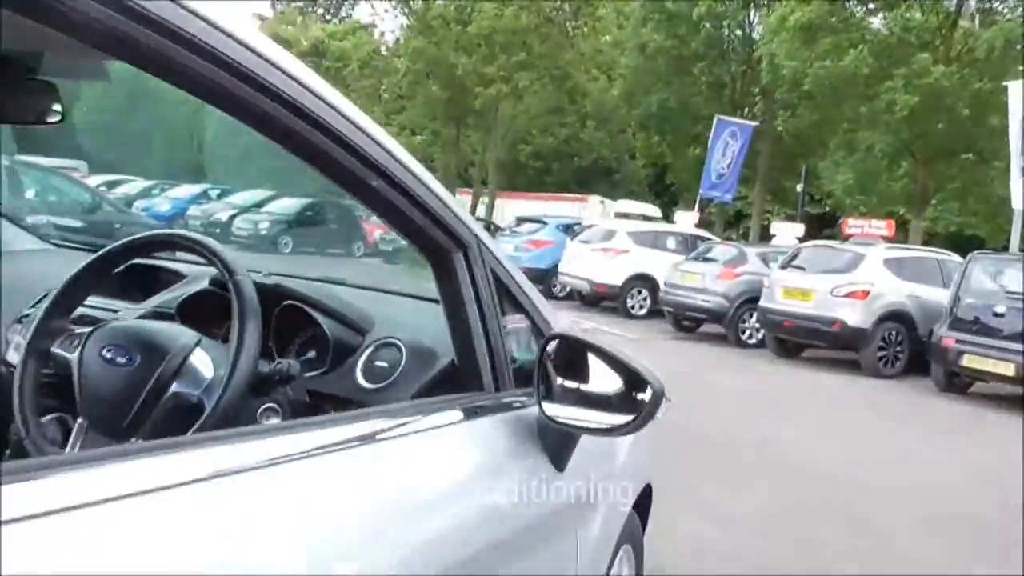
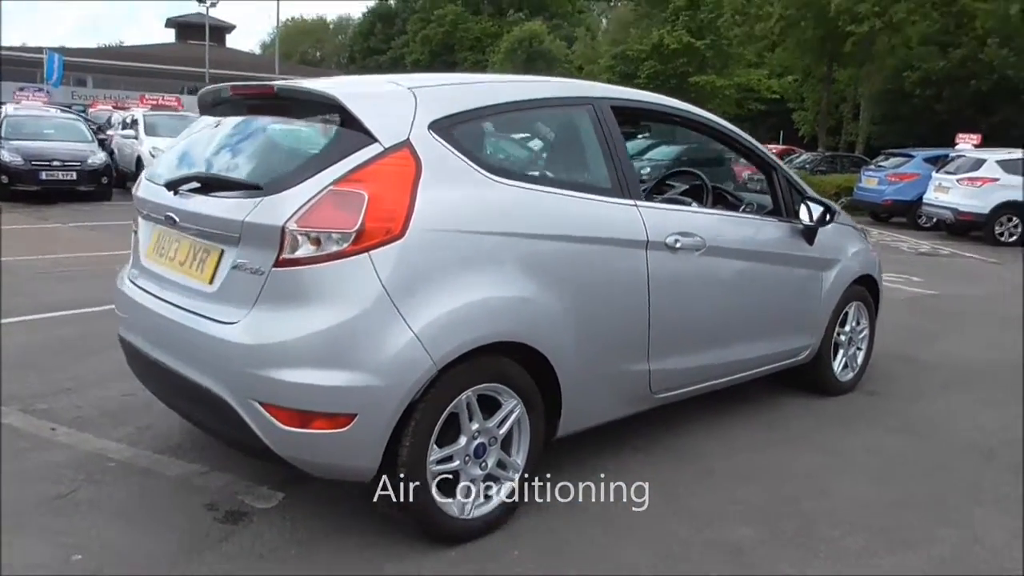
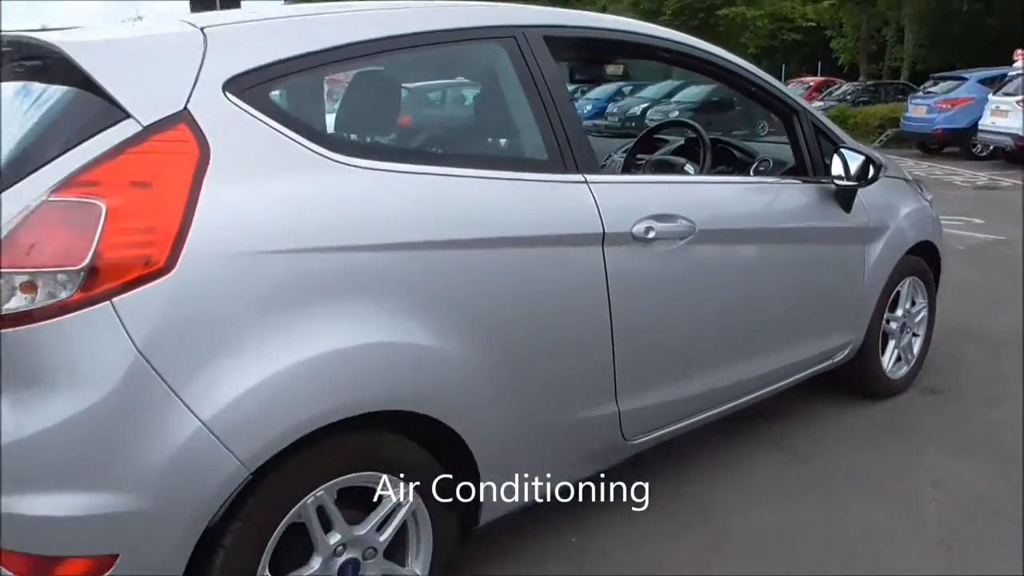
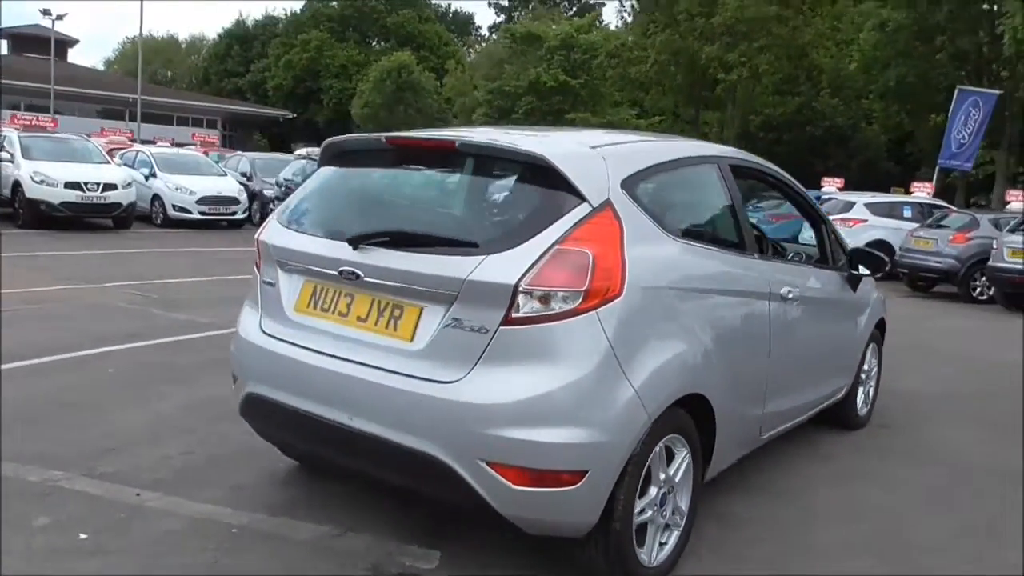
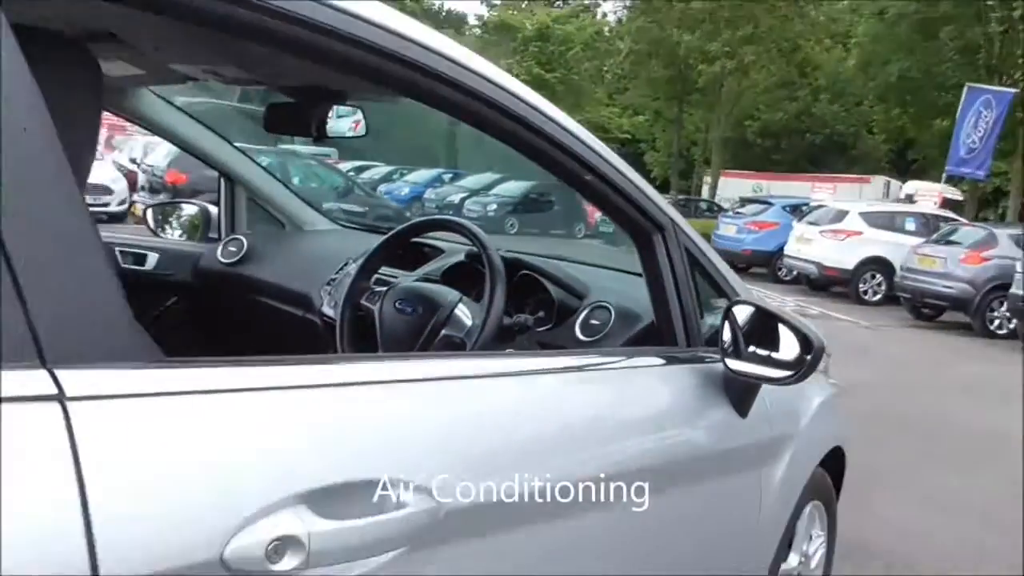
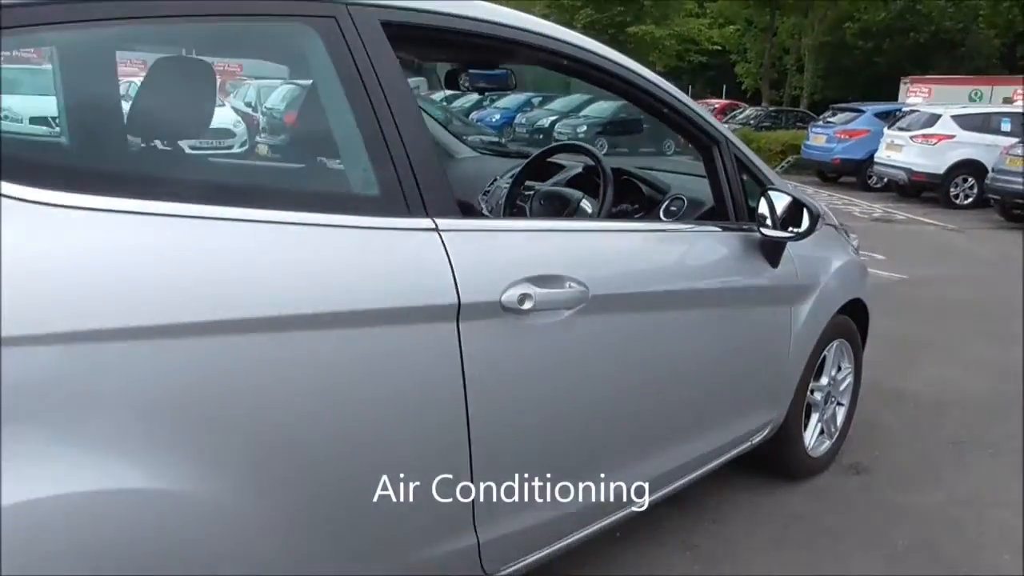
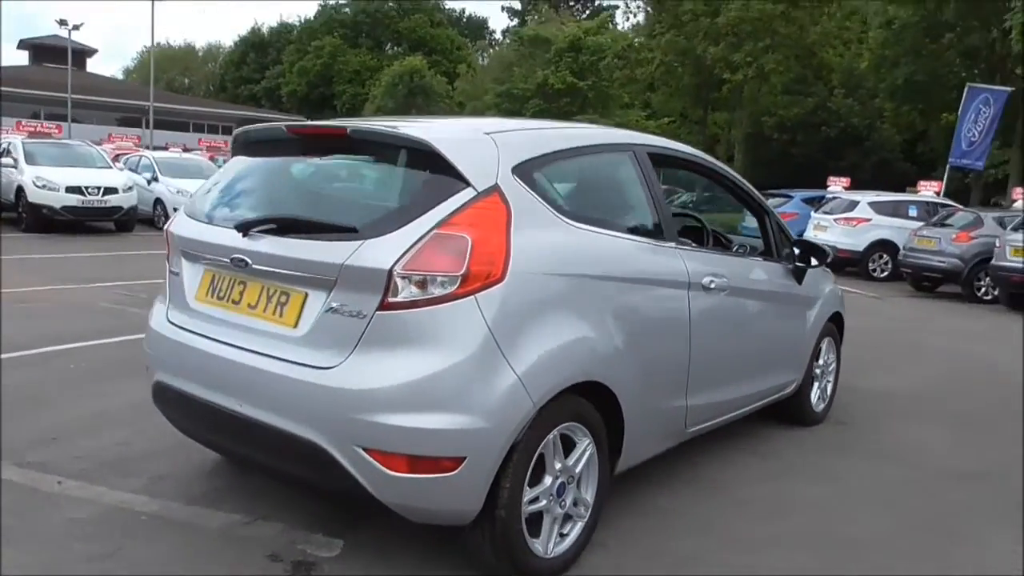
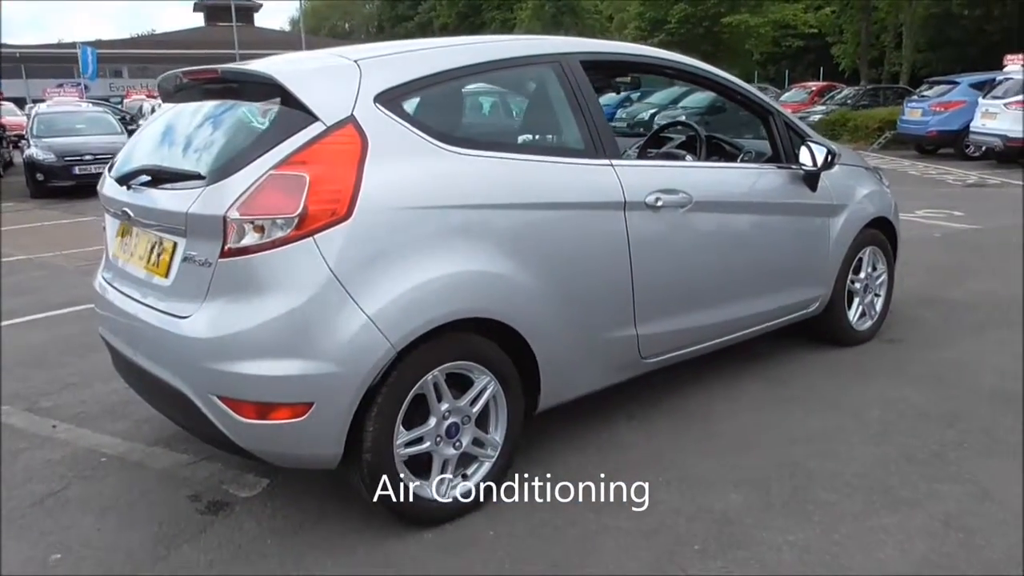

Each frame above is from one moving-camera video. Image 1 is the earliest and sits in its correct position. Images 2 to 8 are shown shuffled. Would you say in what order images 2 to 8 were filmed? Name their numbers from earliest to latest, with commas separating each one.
5, 6, 3, 8, 2, 7, 4
